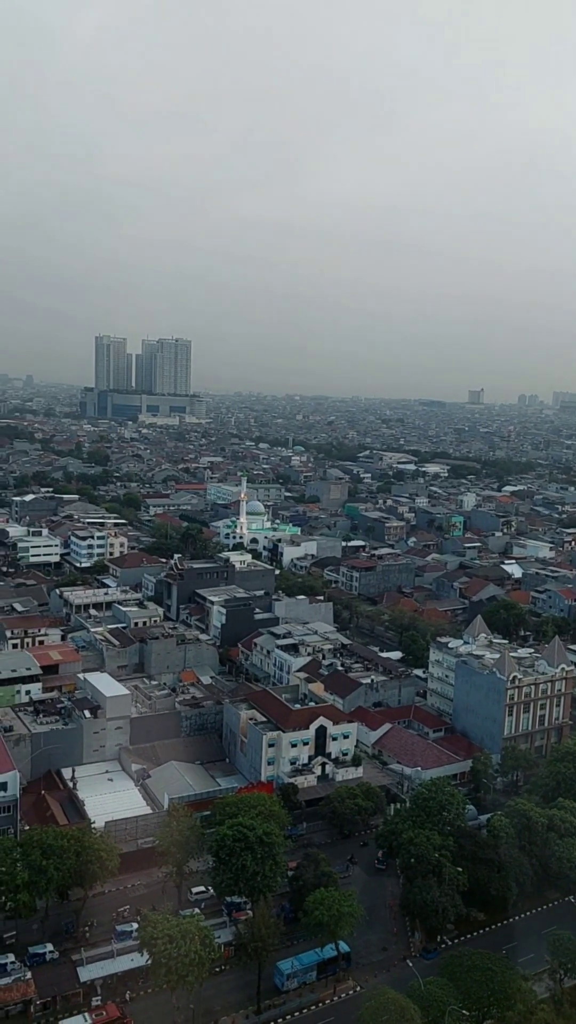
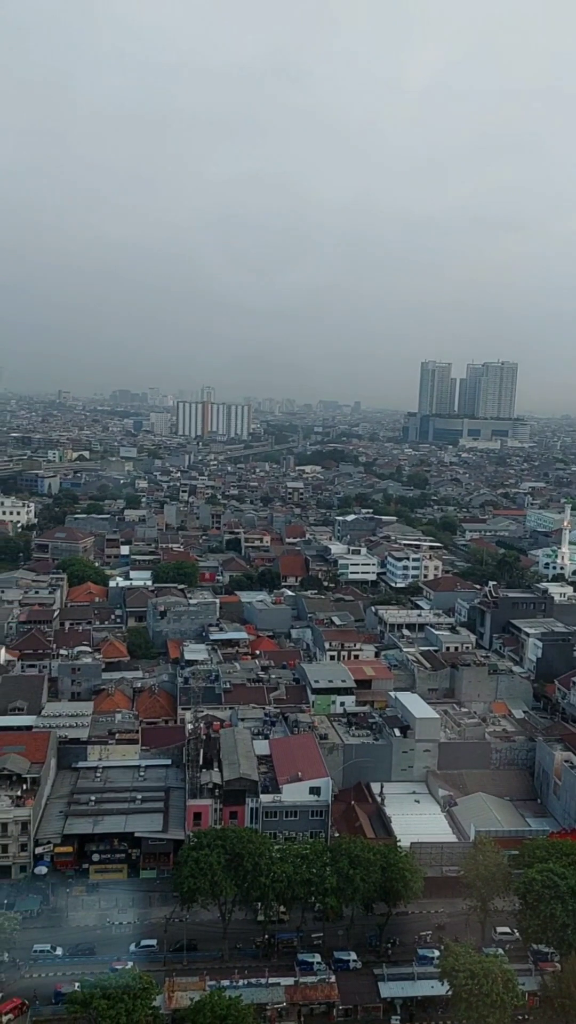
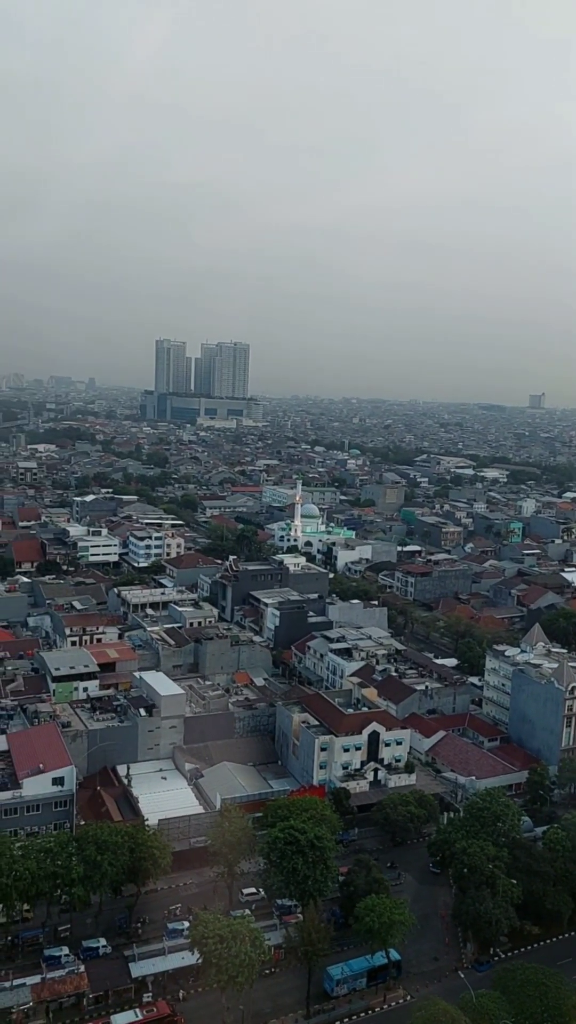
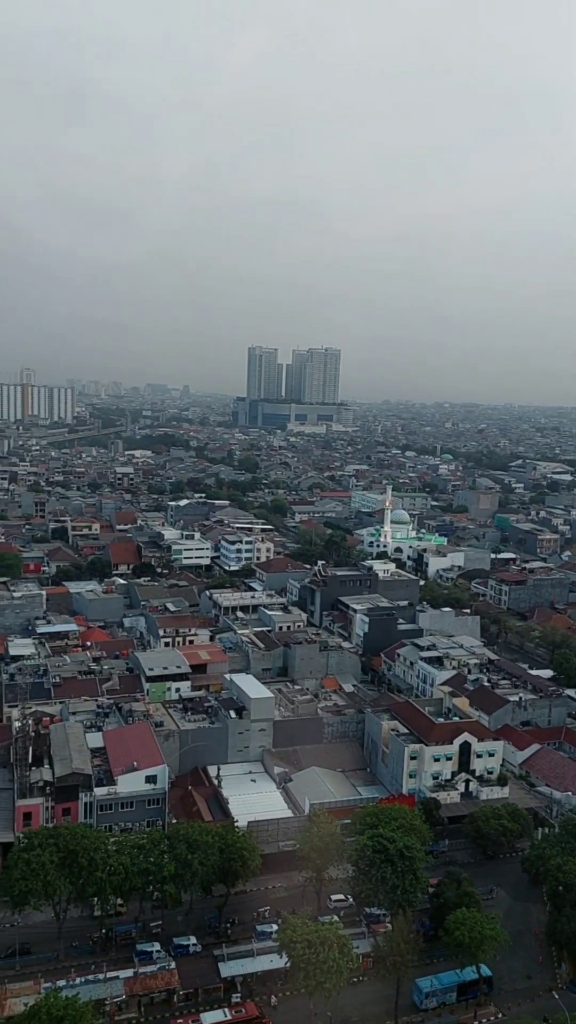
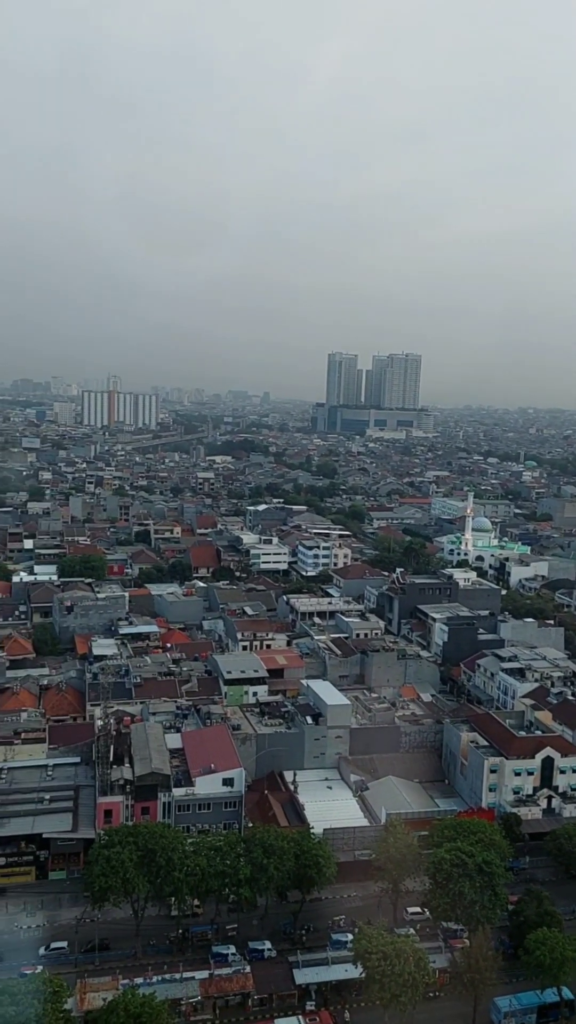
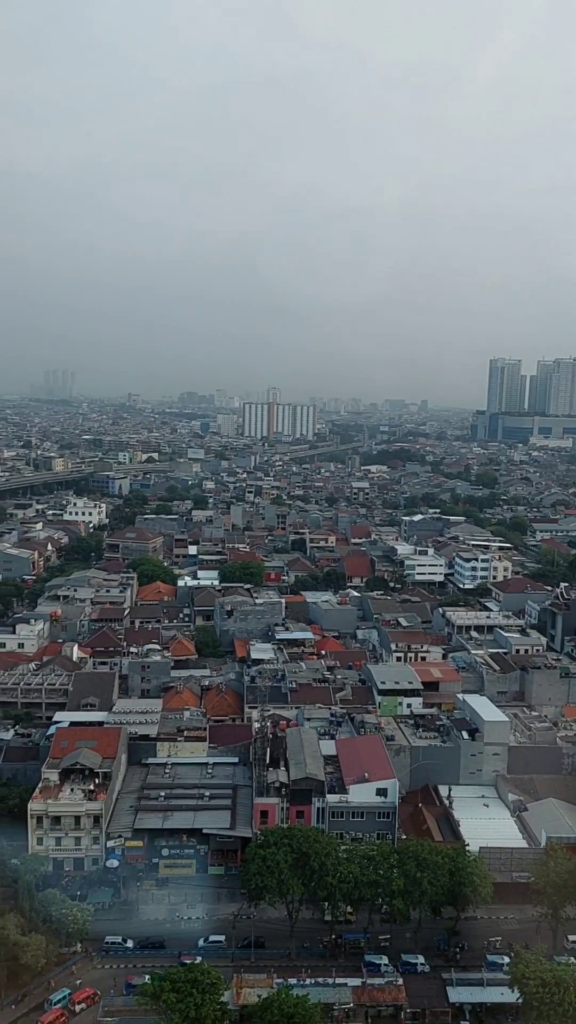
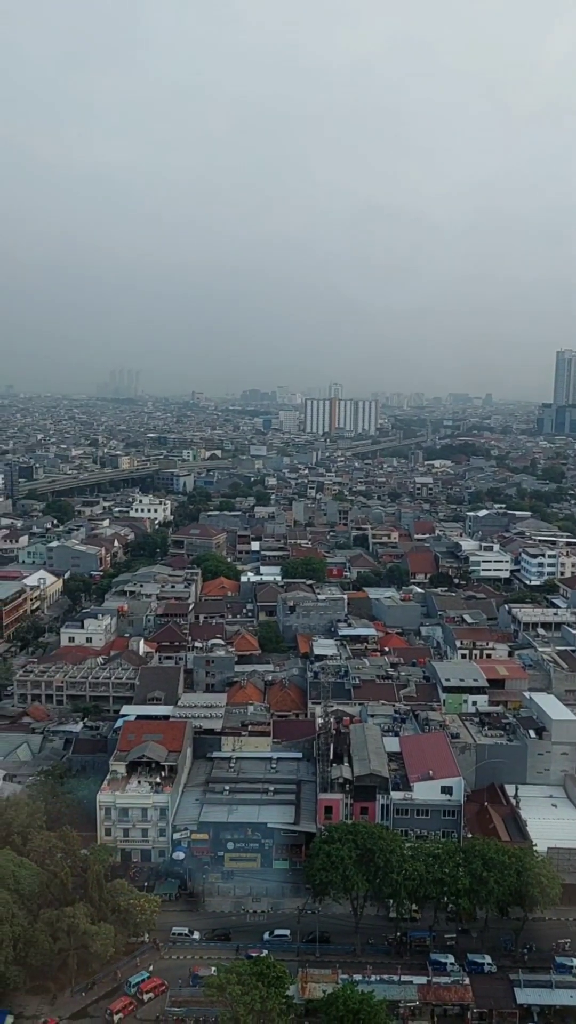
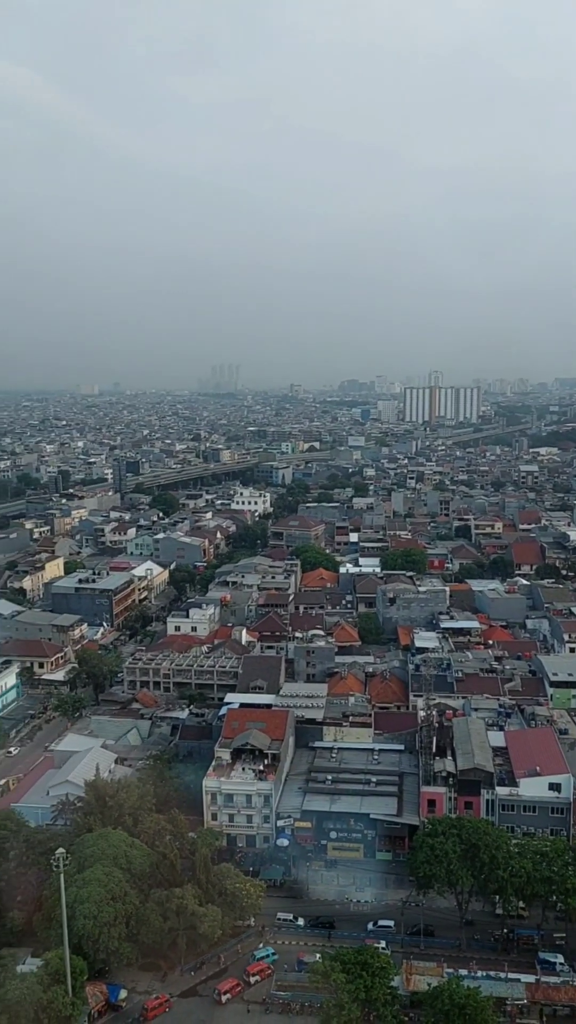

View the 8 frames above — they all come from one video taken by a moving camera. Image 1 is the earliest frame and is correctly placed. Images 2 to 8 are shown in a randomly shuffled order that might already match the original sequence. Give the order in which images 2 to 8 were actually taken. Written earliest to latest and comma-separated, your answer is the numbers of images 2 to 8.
3, 4, 5, 2, 6, 7, 8
